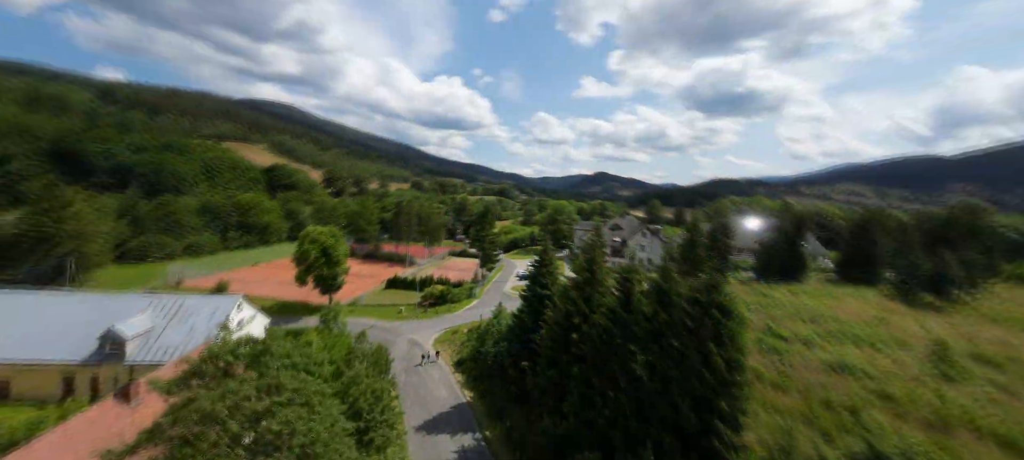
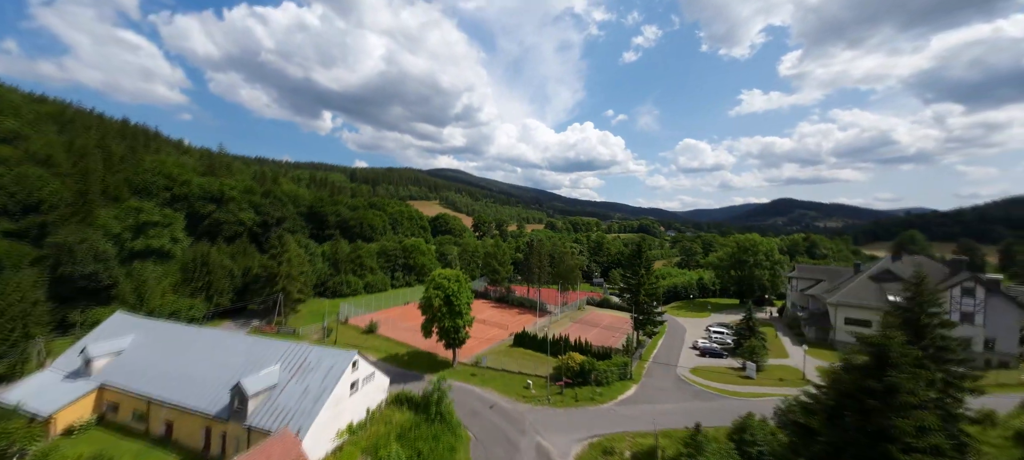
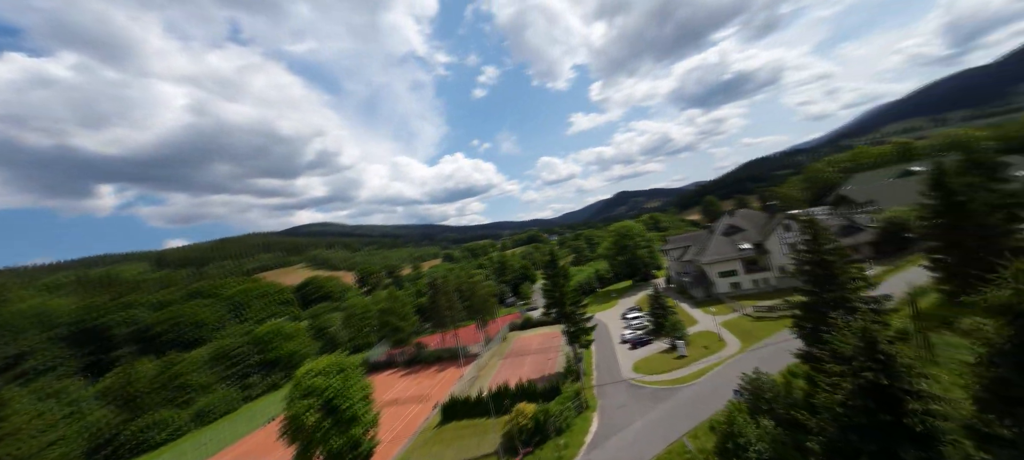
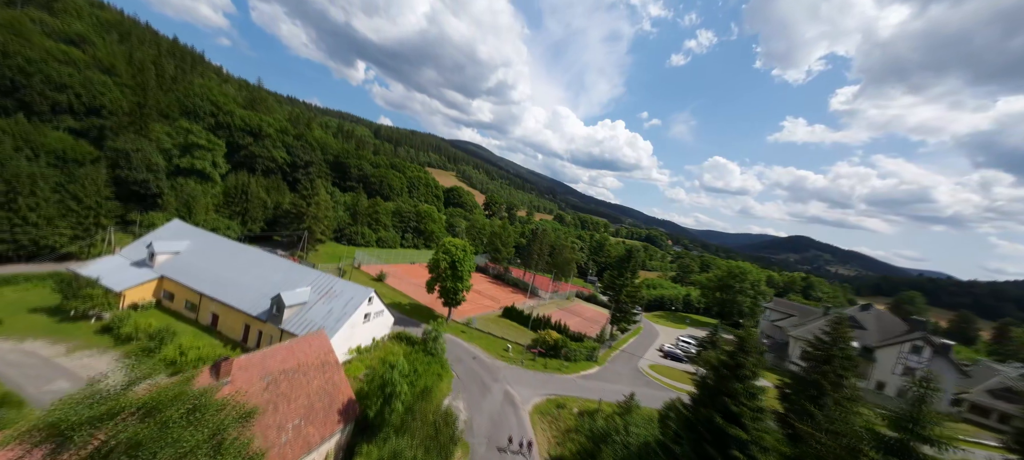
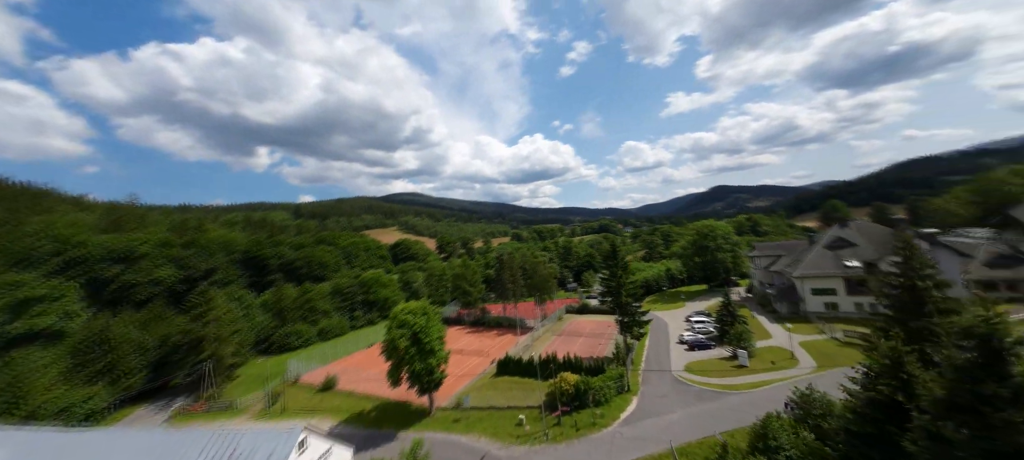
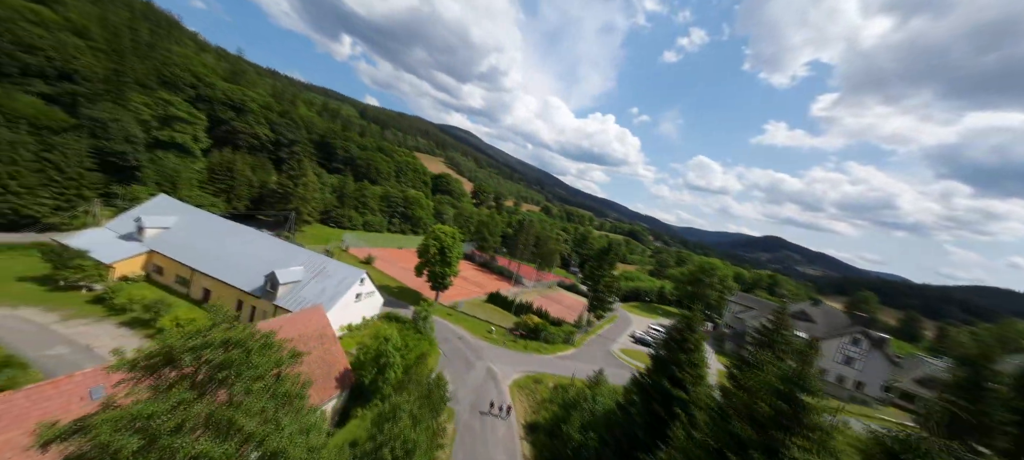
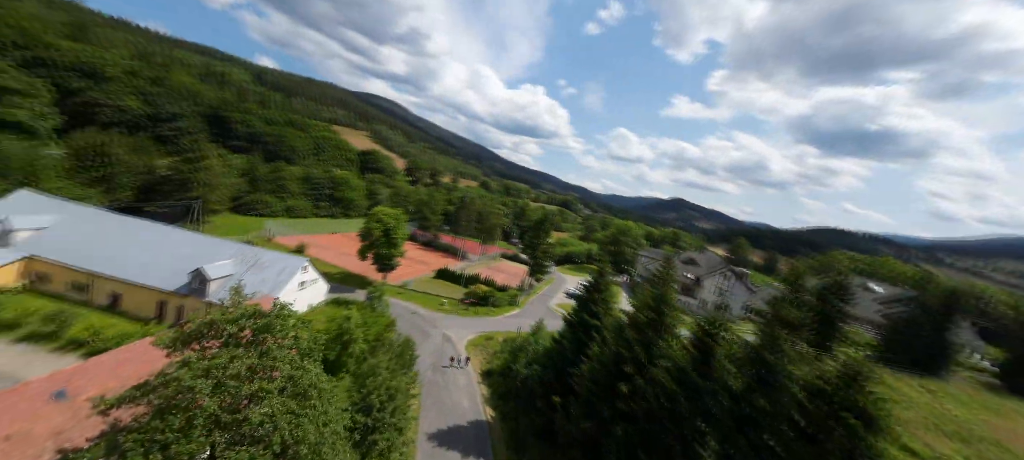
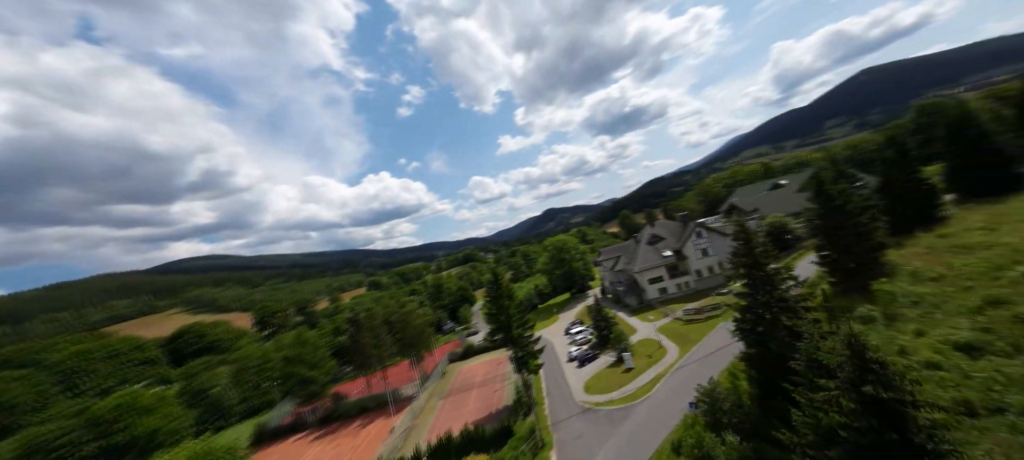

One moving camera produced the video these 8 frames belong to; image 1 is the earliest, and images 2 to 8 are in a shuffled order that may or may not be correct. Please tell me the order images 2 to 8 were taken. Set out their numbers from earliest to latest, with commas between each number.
7, 6, 4, 2, 5, 3, 8
